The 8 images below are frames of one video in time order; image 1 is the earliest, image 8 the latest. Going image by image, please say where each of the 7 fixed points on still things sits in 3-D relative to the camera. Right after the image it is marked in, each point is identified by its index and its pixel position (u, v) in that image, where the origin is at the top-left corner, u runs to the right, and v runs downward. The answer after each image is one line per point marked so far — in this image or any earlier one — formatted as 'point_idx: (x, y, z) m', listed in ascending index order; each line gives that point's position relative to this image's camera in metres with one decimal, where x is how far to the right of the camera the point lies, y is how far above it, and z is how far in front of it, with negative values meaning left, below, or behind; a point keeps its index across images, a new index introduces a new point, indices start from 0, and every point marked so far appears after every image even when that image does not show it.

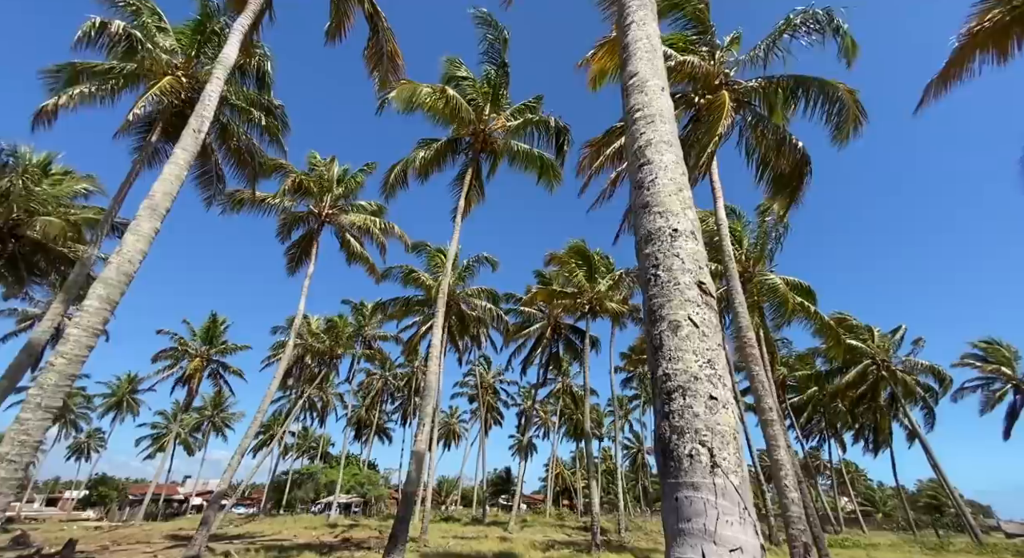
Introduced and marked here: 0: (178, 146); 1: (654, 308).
0: (-5.0, +2.0, +7.1) m
1: (+0.7, -0.1, +2.2) m
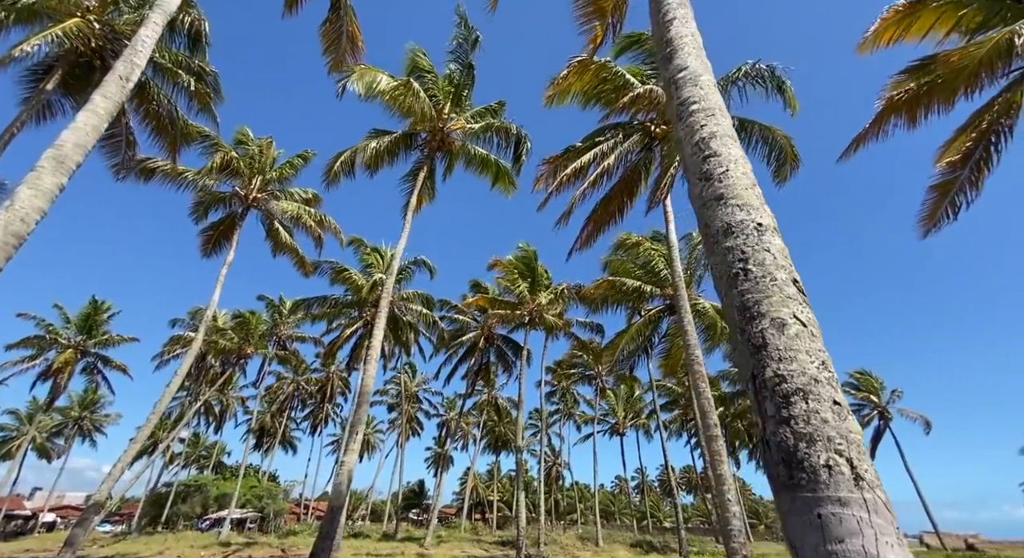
0: (-5.2, +2.4, +6.0) m
1: (+1.0, -0.1, +2.0) m
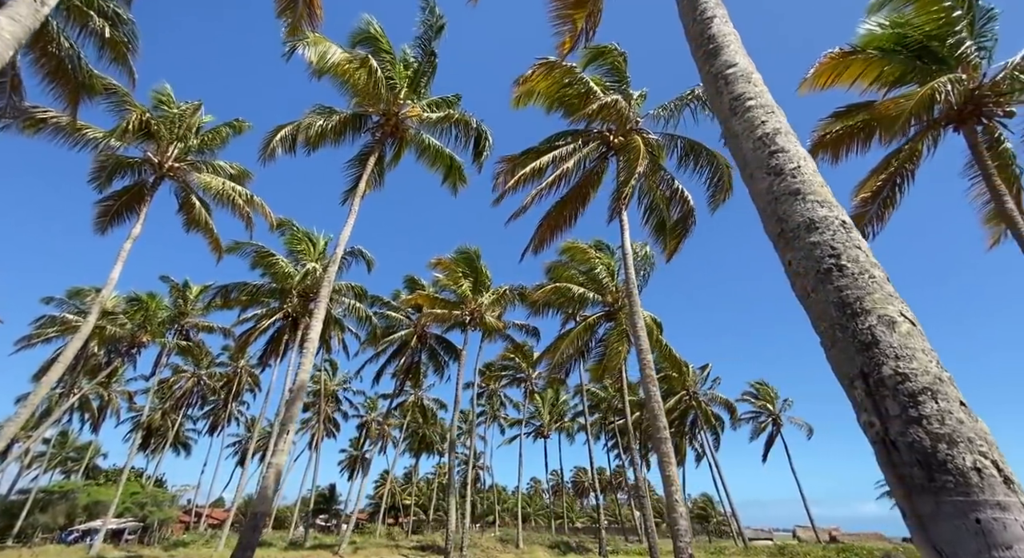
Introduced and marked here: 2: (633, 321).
0: (-5.3, +2.8, +4.9) m
1: (+1.4, -0.1, +2.0) m
2: (+3.2, -1.1, +10.4) m
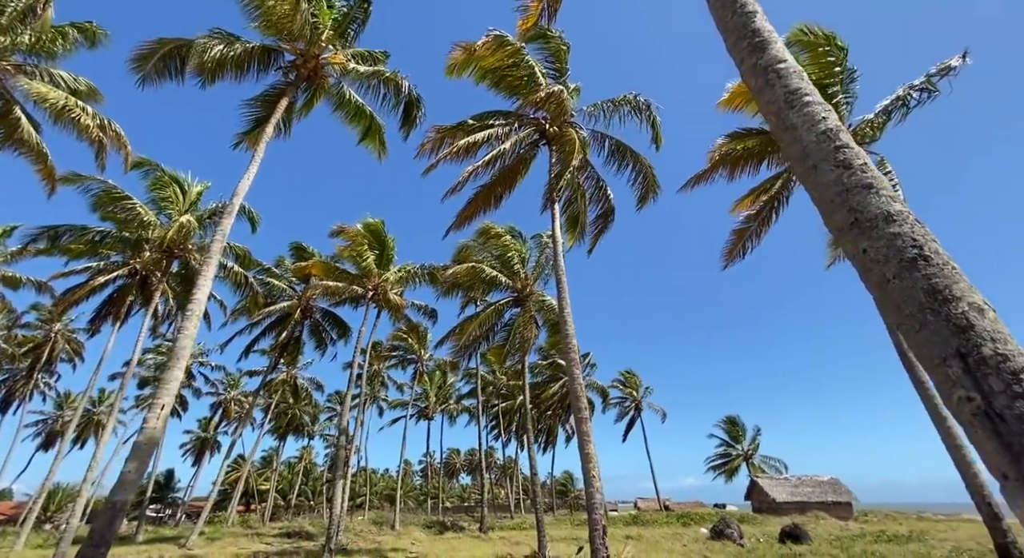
0: (-5.0, +3.5, +3.2) m
1: (+1.9, 0.0, +2.1) m
2: (+1.4, -0.8, +10.8) m
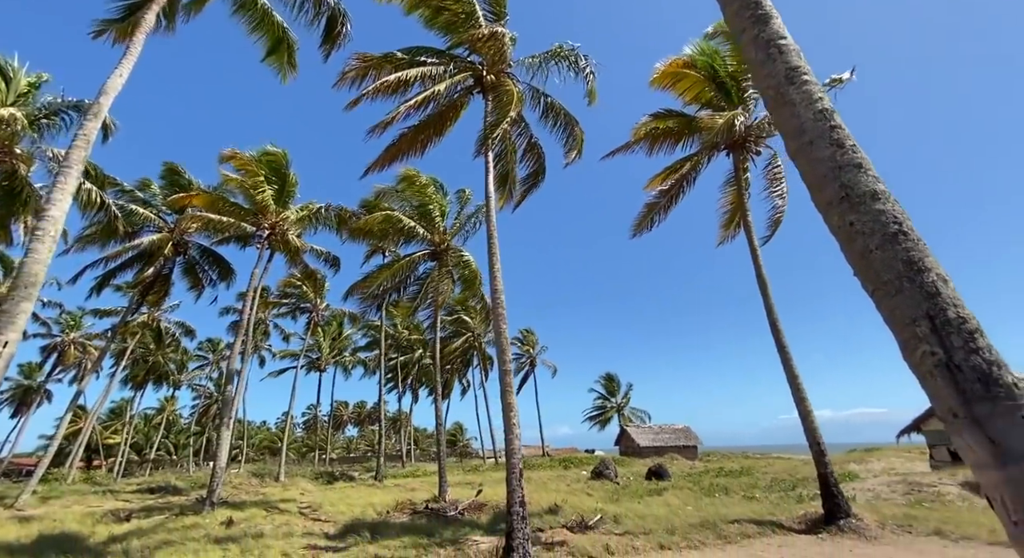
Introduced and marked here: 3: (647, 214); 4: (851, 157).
0: (-4.6, +4.1, +1.7) m
1: (+2.1, +0.1, +2.5) m
2: (-0.4, +0.2, +10.8) m
3: (+3.8, +1.8, +13.3) m
4: (+2.0, +0.7, +2.8) m
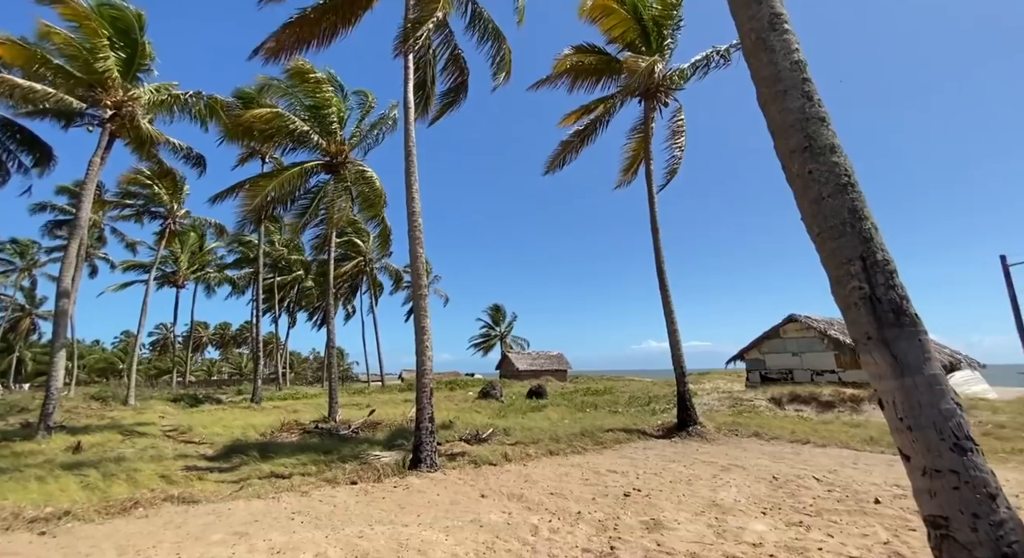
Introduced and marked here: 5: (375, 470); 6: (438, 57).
0: (-3.8, +4.7, 0.0) m
1: (+2.1, +0.4, +2.9) m
2: (-2.3, +2.0, +10.3) m
3: (+1.4, +3.6, +13.5) m
4: (+2.0, +1.1, +3.1) m
5: (-2.3, -3.3, +8.1) m
6: (-1.6, +4.9, +10.6) m
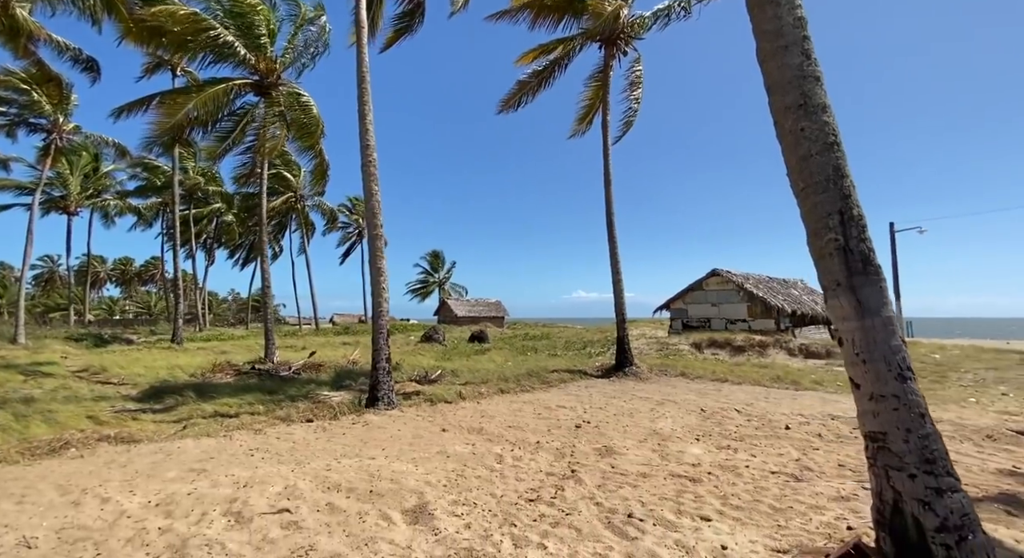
0: (-3.0, +4.8, -1.0) m
1: (+2.2, +0.8, +3.2) m
2: (-3.1, +3.2, +9.7) m
3: (+0.1, +5.2, +13.1) m
4: (+2.1, +1.4, +3.3) m
5: (-3.1, -2.2, +8.1) m
6: (-2.4, +6.2, +9.7) m
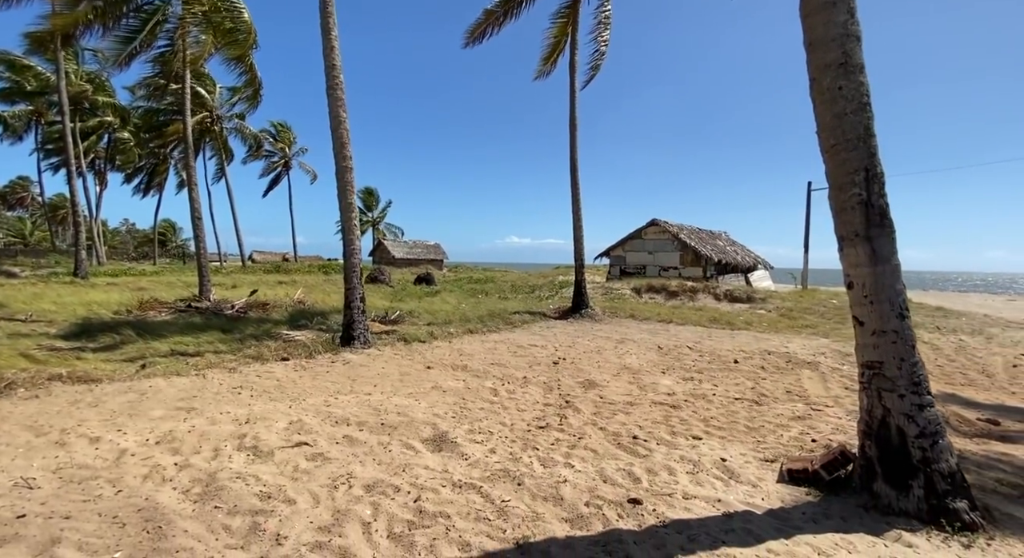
0: (-1.6, +4.7, -1.9) m
1: (+2.7, +1.1, +3.6) m
2: (-3.5, +4.5, +8.8) m
3: (-0.8, +6.7, +12.5) m
4: (+2.6, +1.8, +3.6) m
5: (-3.4, -1.1, +7.8) m
6: (-2.7, +7.4, +8.6) m
